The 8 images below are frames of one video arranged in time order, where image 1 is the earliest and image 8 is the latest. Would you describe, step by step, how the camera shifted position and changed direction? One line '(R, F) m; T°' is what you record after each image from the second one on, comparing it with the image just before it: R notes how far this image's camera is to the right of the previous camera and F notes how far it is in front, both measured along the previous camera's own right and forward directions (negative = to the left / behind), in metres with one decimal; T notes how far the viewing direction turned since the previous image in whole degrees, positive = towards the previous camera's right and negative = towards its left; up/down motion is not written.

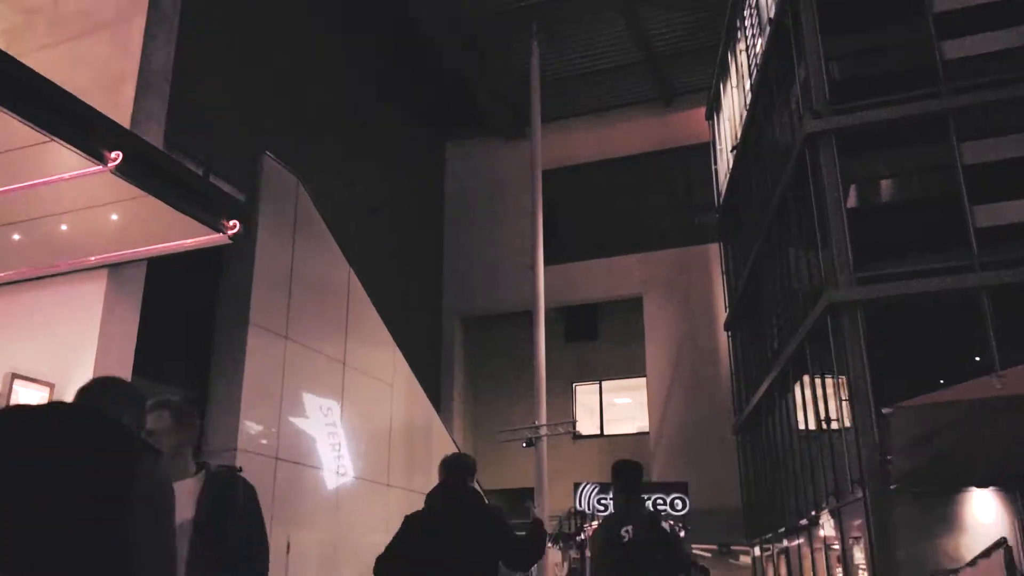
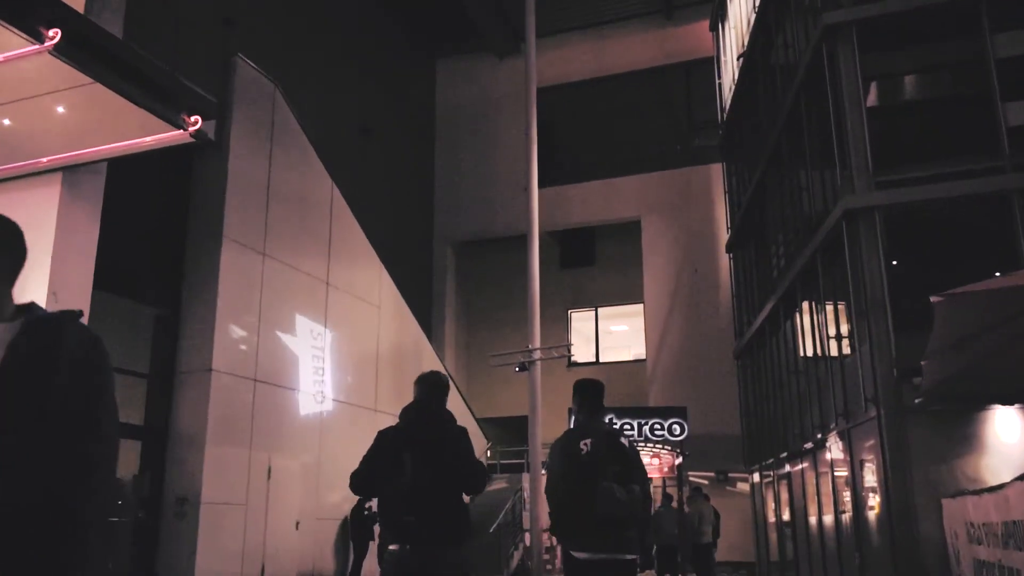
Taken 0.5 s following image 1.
(+0.1, +0.8) m; 0°
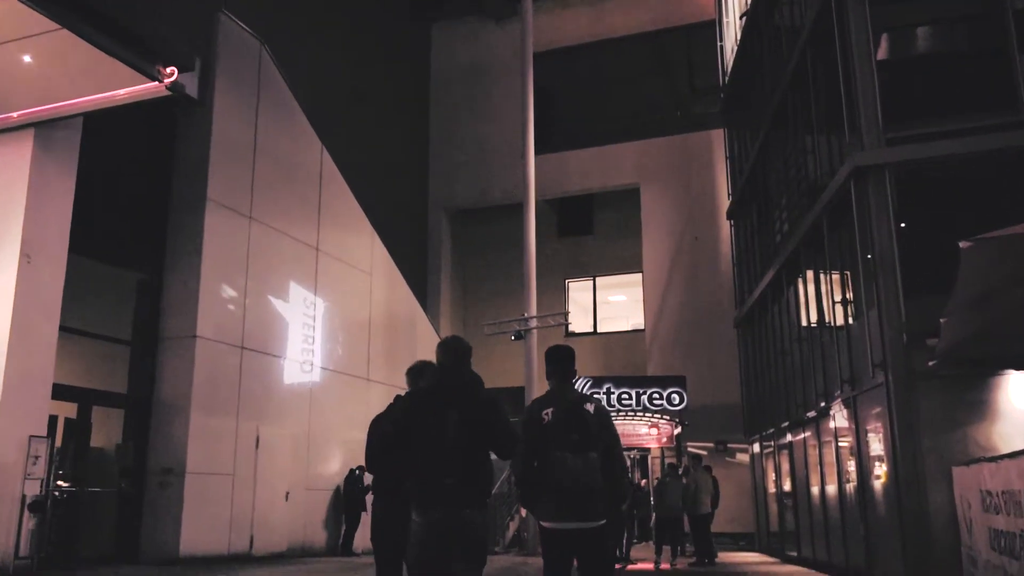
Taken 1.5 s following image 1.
(+0.1, +0.4) m; 0°
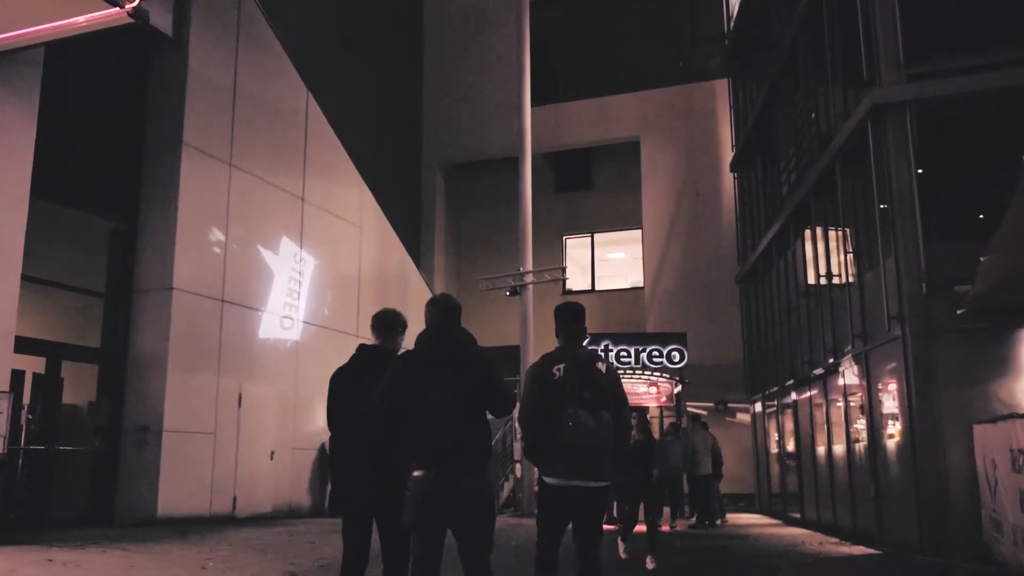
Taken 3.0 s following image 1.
(+0.1, +0.6) m; 0°
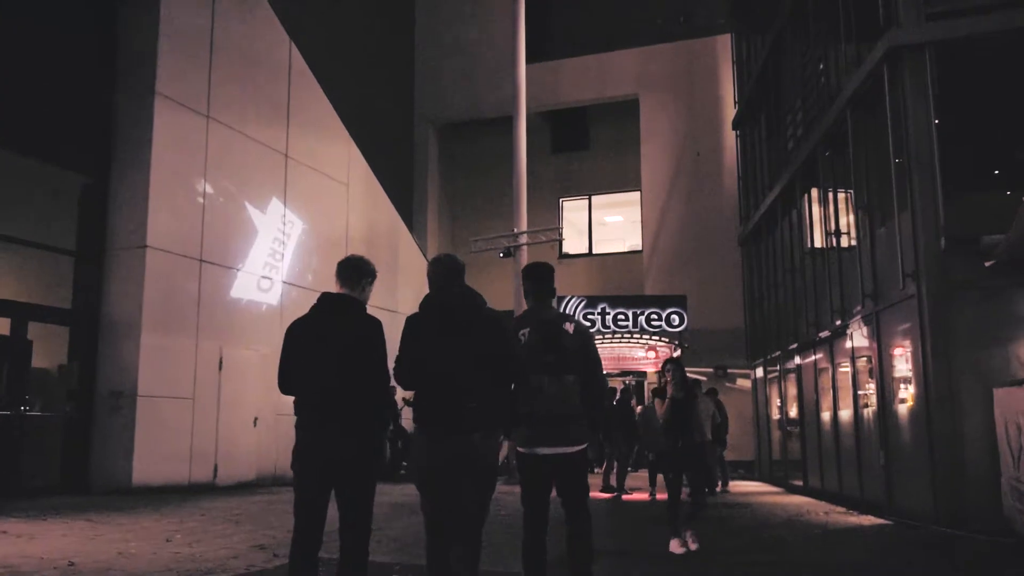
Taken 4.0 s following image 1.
(+0.1, +0.6) m; 0°
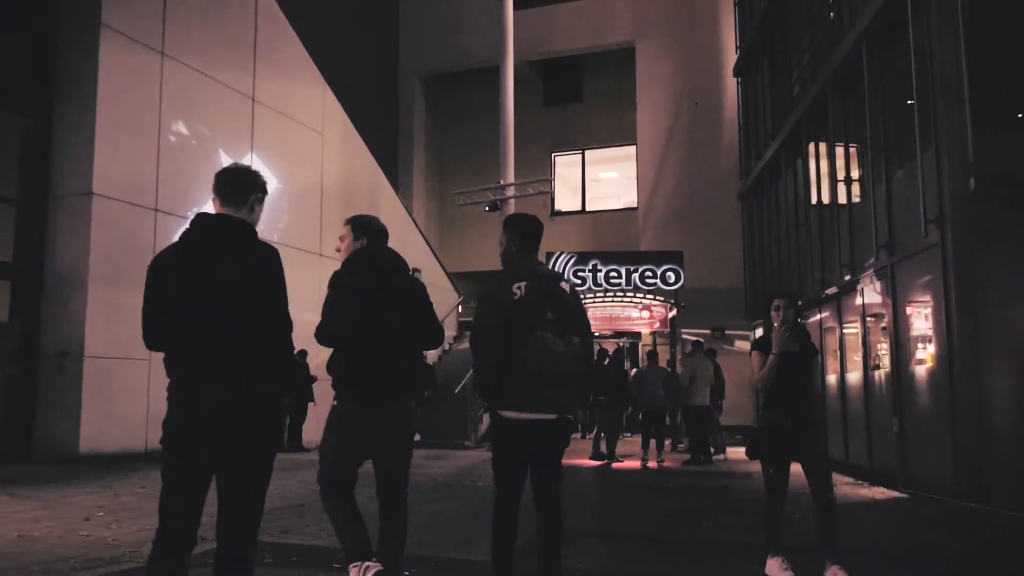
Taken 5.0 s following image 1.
(+0.2, +0.9) m; 0°
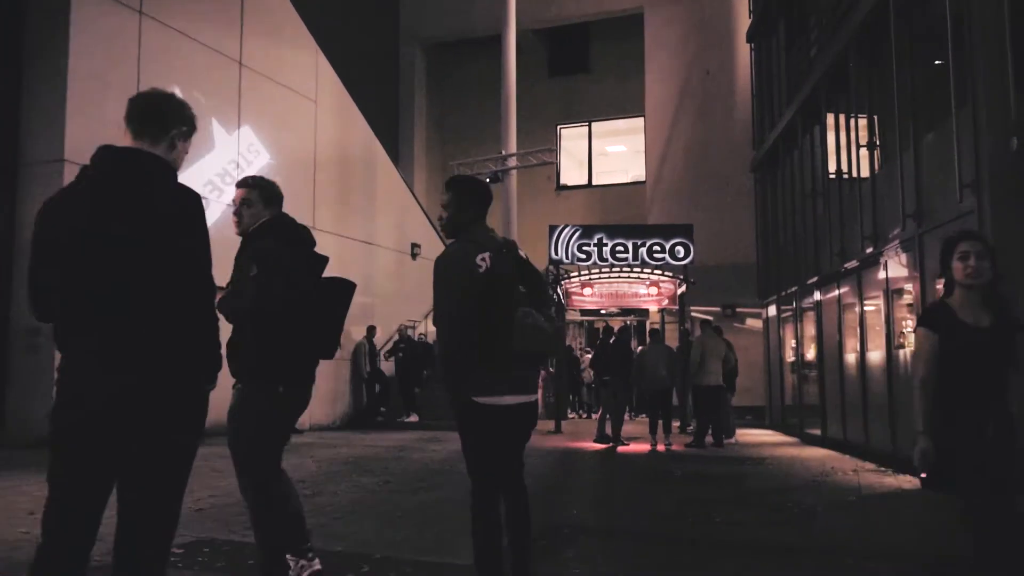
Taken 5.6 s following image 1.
(+0.1, +0.6) m; -1°
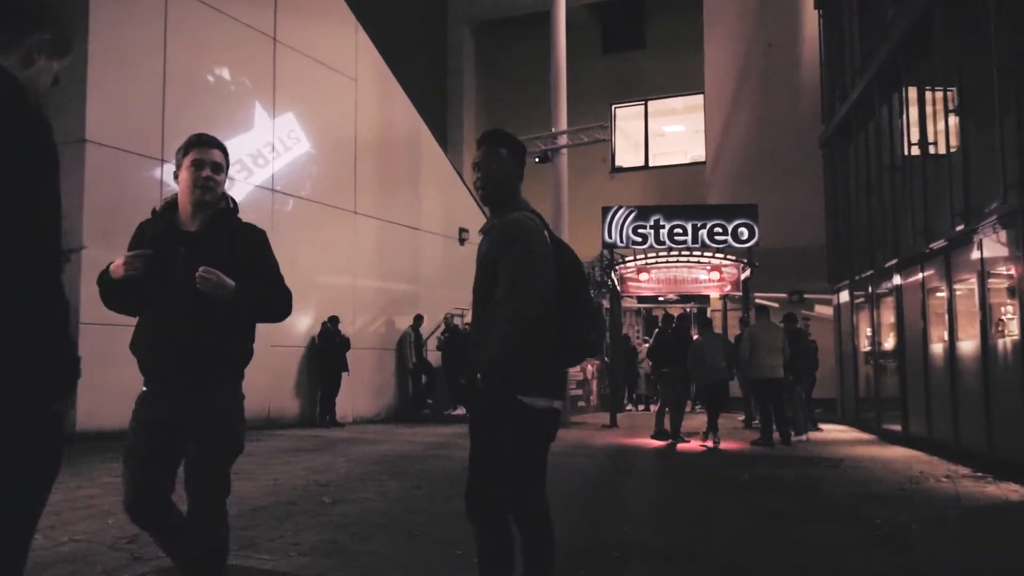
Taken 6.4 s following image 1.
(+0.1, +0.7) m; -4°
